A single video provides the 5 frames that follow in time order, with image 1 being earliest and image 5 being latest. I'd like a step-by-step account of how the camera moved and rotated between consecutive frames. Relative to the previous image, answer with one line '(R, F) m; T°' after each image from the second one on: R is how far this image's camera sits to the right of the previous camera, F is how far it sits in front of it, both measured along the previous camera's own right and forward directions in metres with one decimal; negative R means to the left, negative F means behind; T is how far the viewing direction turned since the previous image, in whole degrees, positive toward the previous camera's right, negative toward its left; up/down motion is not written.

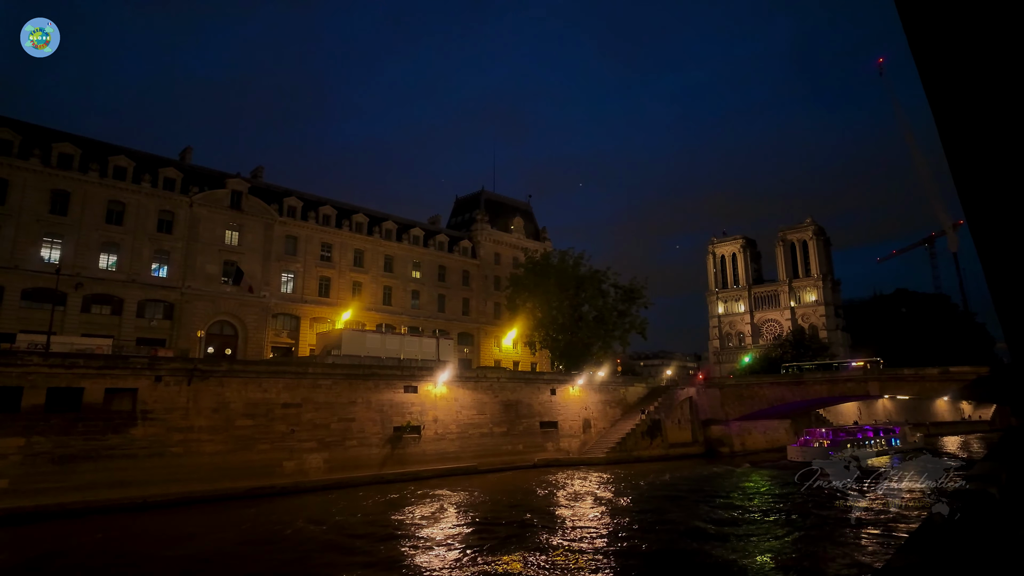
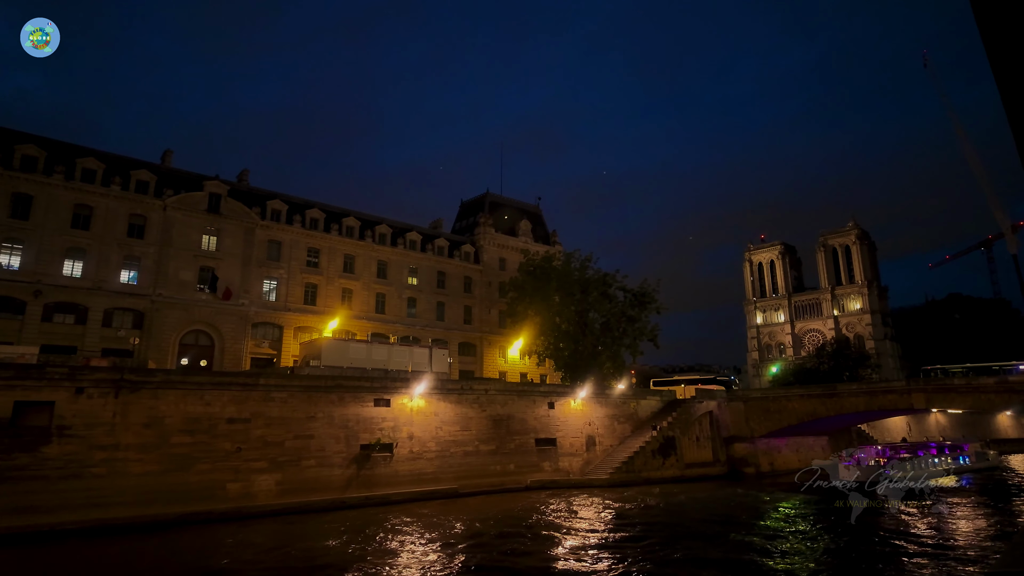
(+3.0, +3.7) m; -4°
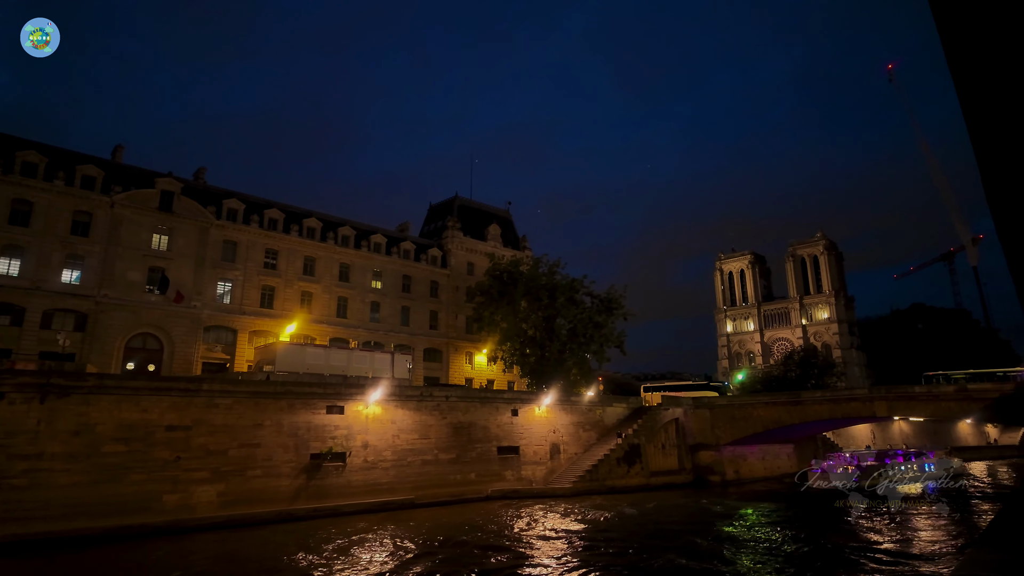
(+0.8, +0.8) m; +2°
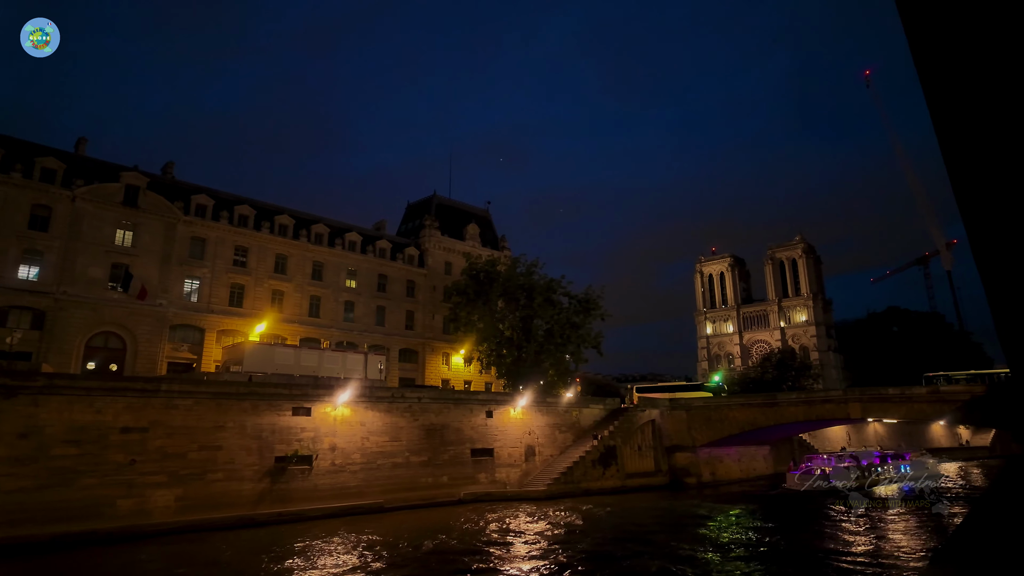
(+0.5, +0.6) m; +2°
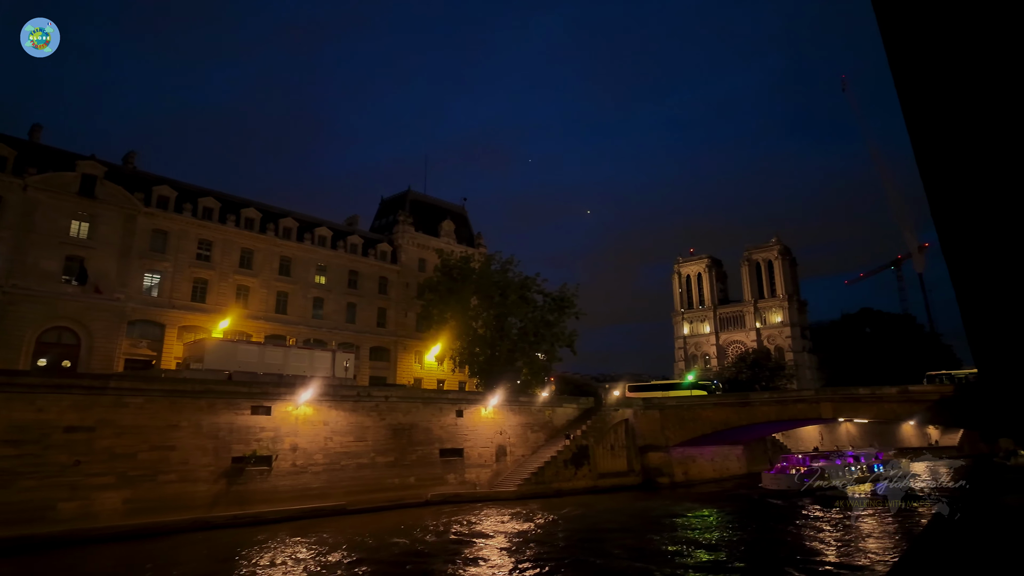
(+0.6, +0.7) m; +2°
